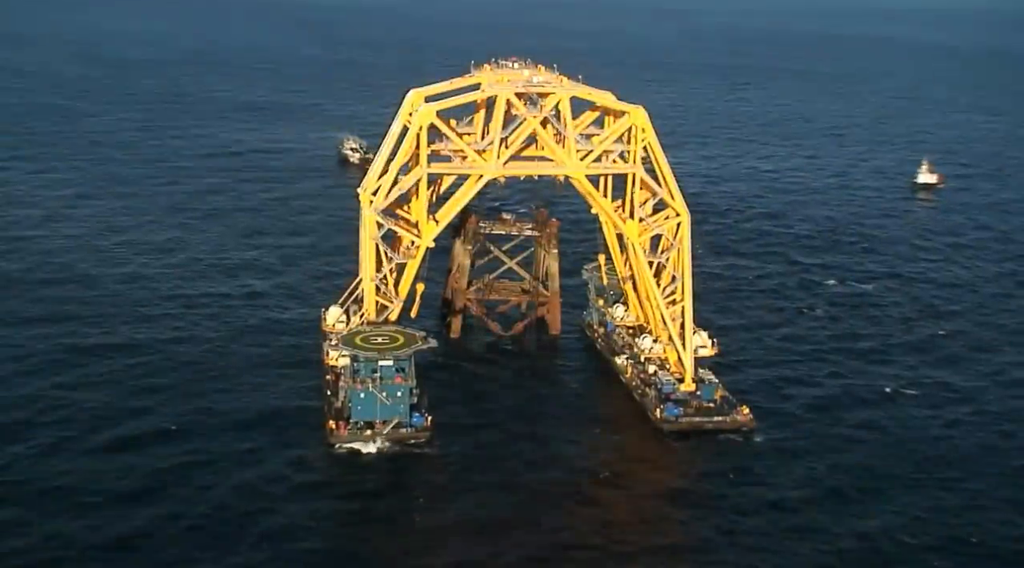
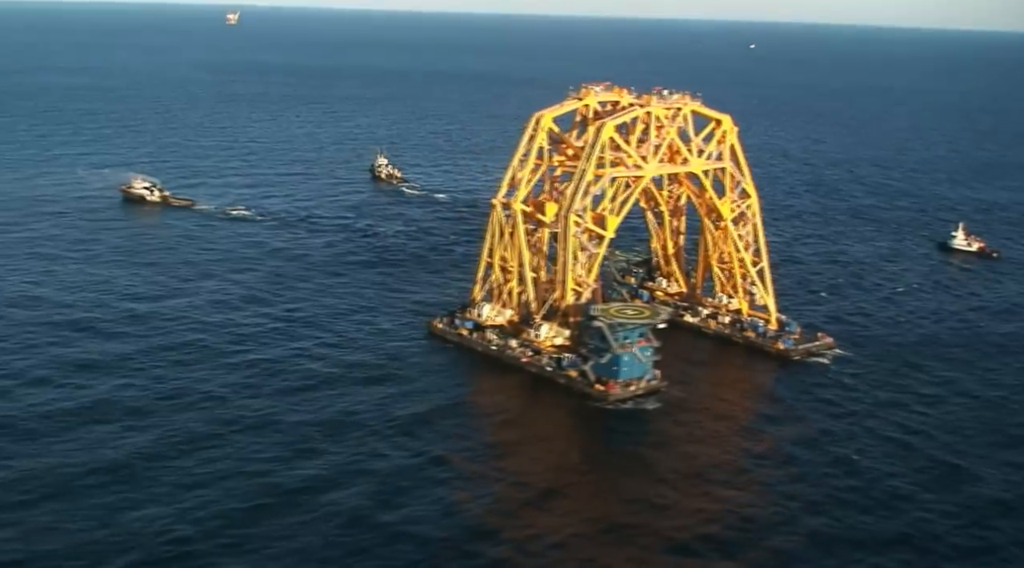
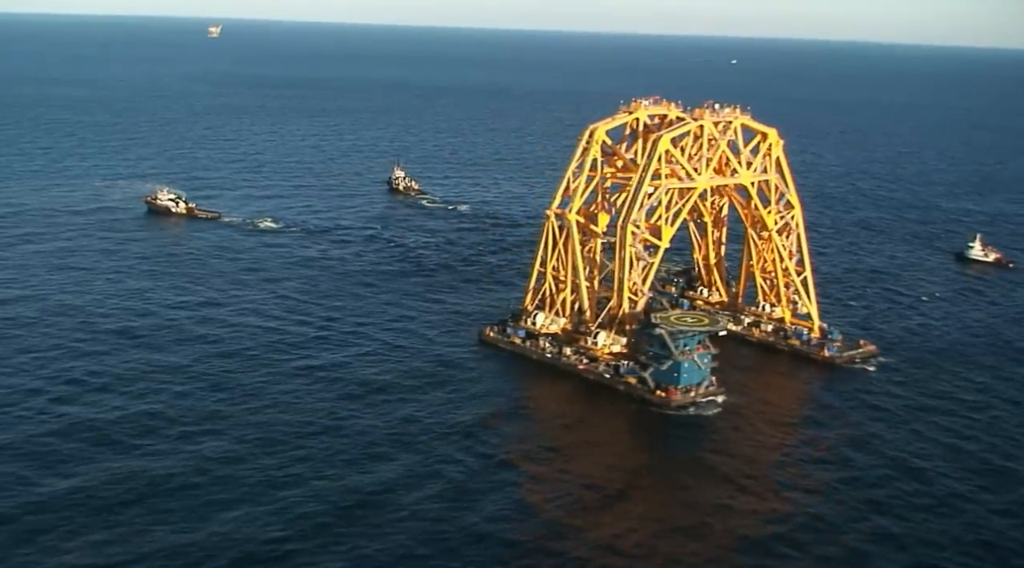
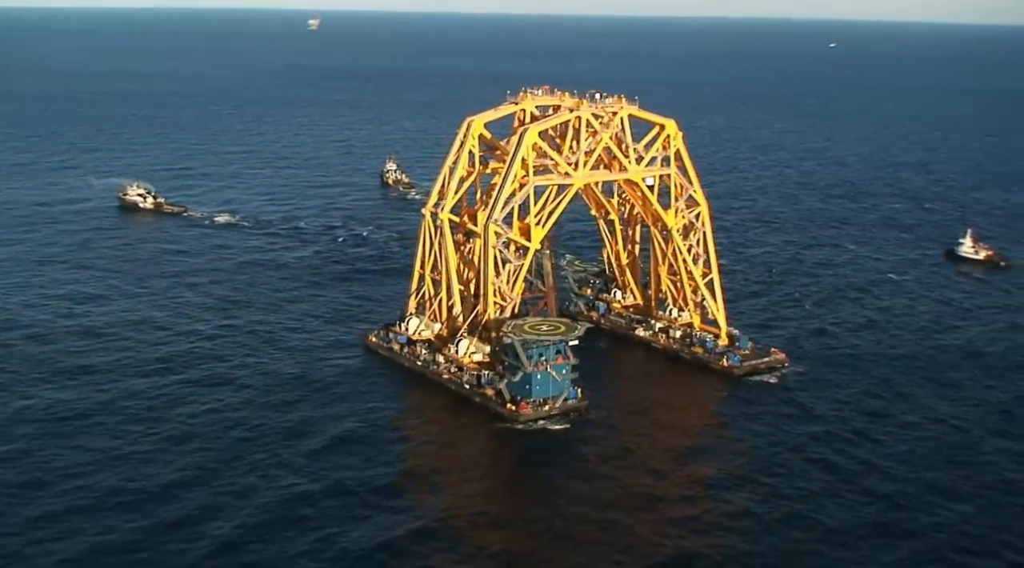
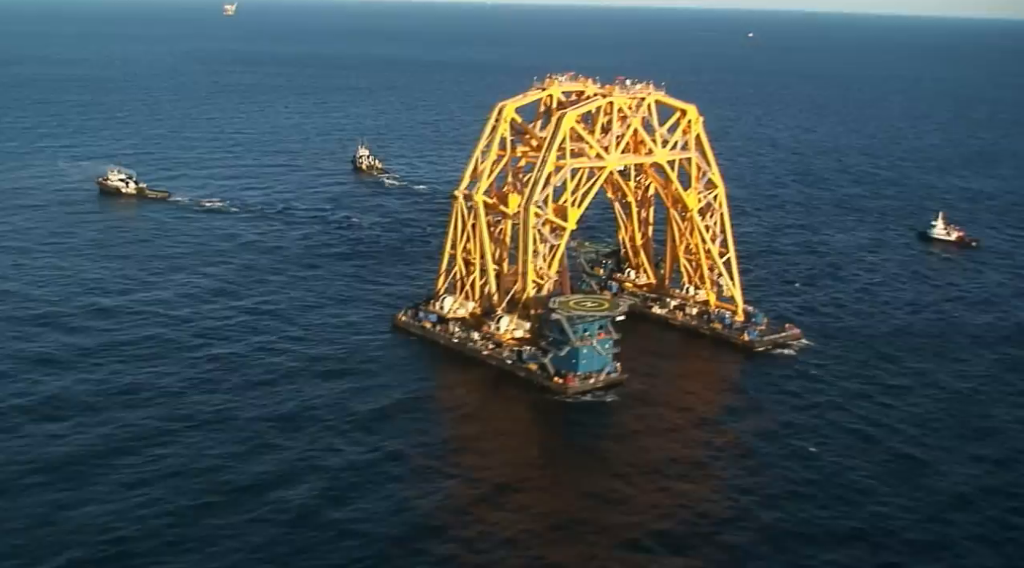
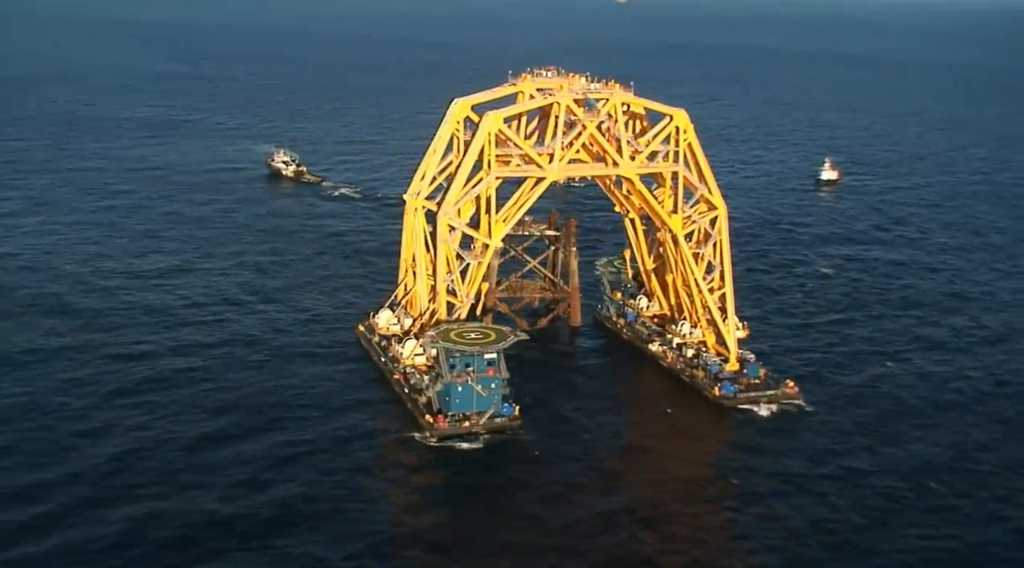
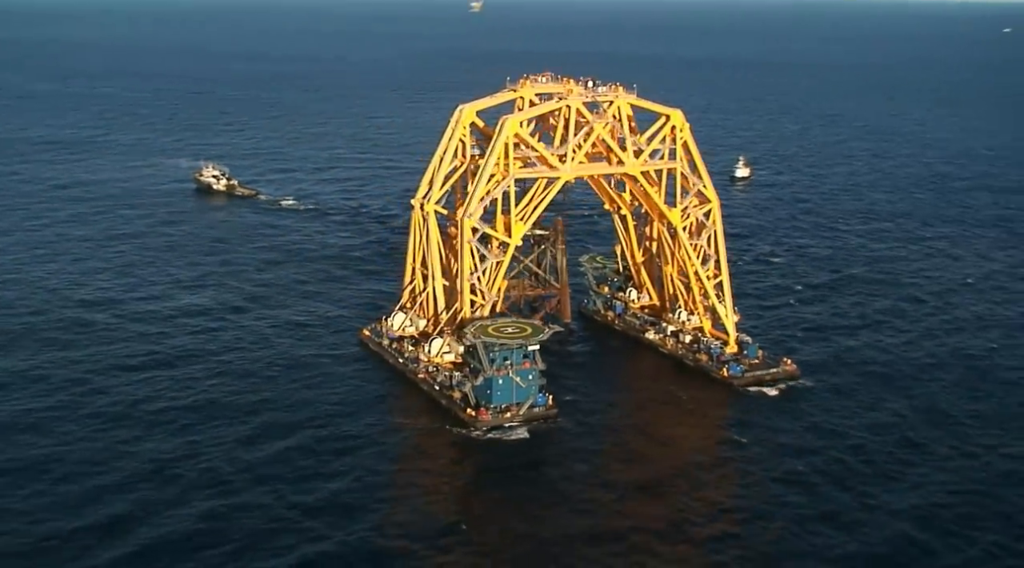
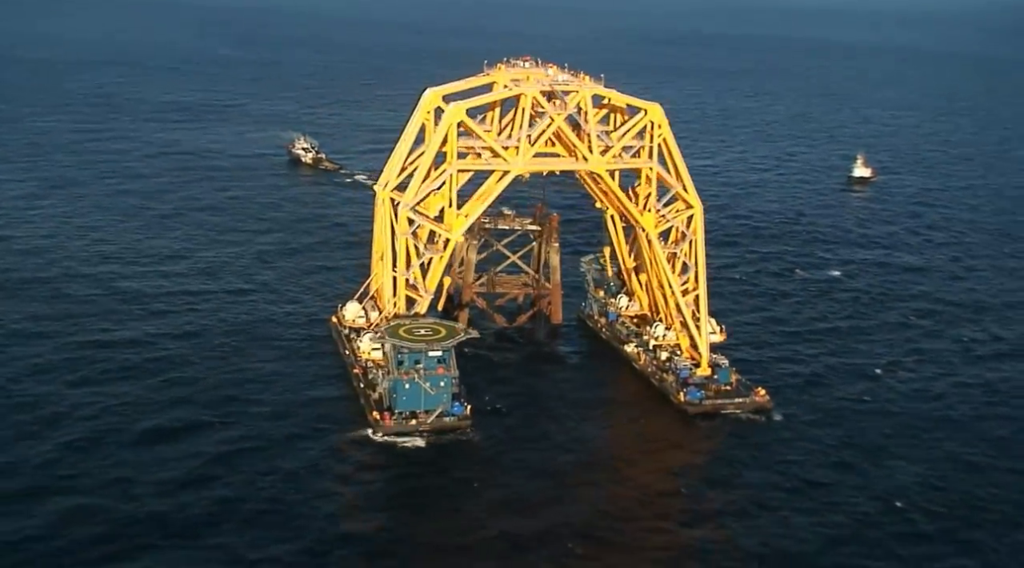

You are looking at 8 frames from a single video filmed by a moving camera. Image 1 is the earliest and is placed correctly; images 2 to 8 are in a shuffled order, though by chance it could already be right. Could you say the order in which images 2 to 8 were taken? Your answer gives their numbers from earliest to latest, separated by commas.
8, 6, 7, 4, 5, 2, 3
